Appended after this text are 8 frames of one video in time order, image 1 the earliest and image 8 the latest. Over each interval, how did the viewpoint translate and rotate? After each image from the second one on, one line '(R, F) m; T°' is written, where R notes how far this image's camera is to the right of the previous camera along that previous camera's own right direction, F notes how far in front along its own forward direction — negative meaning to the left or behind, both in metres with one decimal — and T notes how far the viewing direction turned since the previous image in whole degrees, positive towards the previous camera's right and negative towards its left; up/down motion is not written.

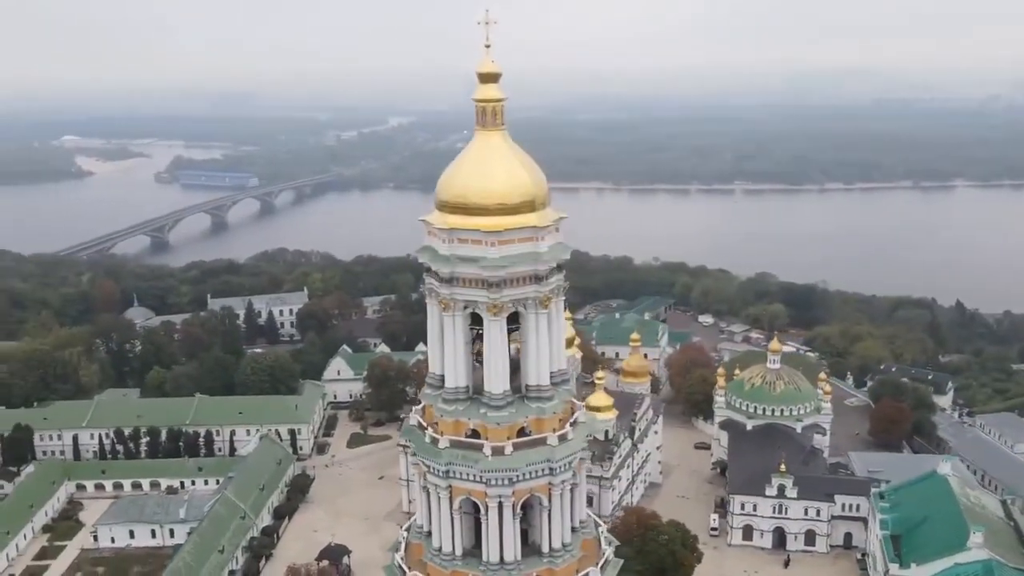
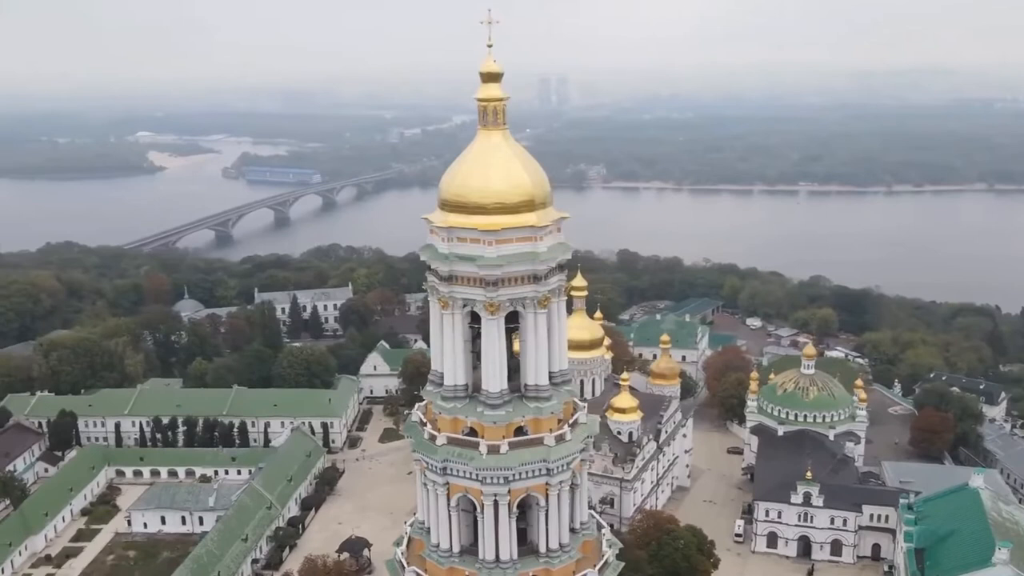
(+1.2, 0.0) m; -4°
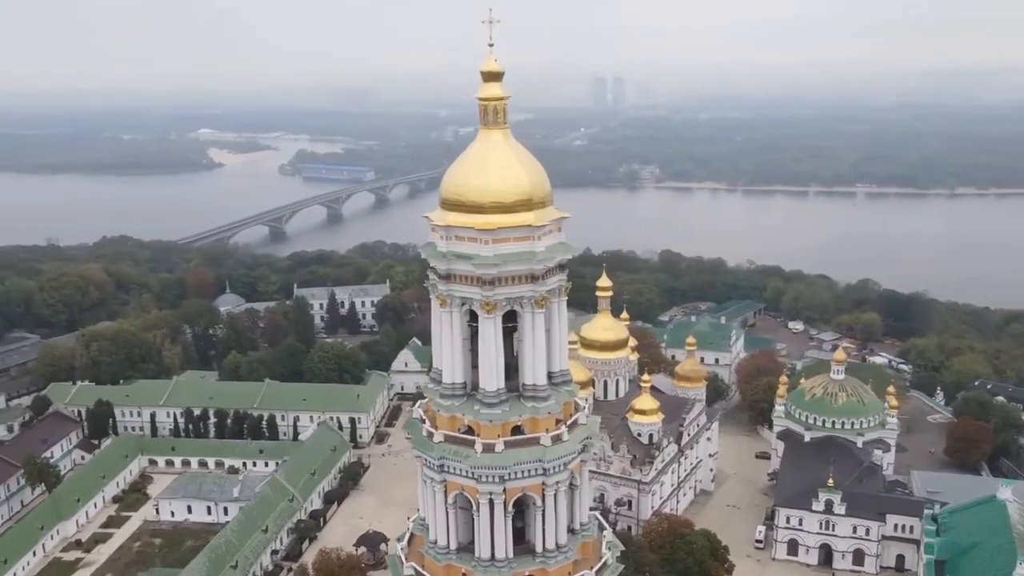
(+1.1, 0.0) m; -3°
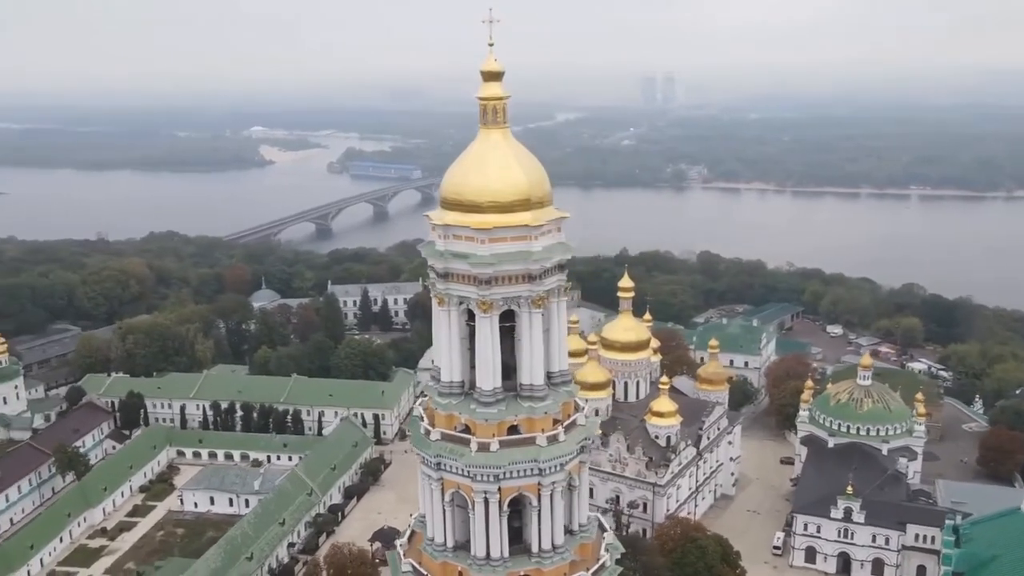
(+1.0, 0.0) m; -3°
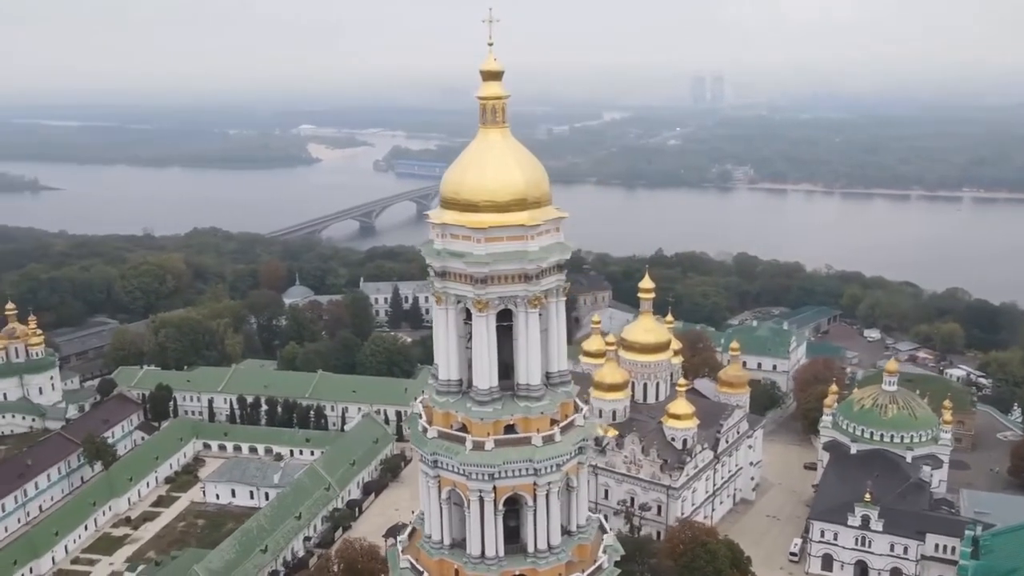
(+0.9, 0.0) m; -3°
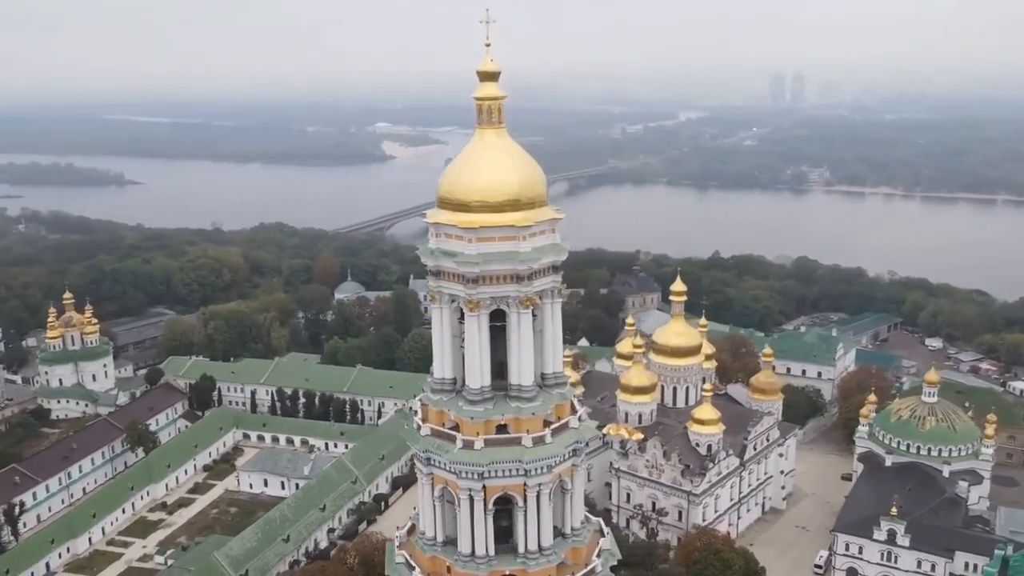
(+1.5, 0.0) m; -4°
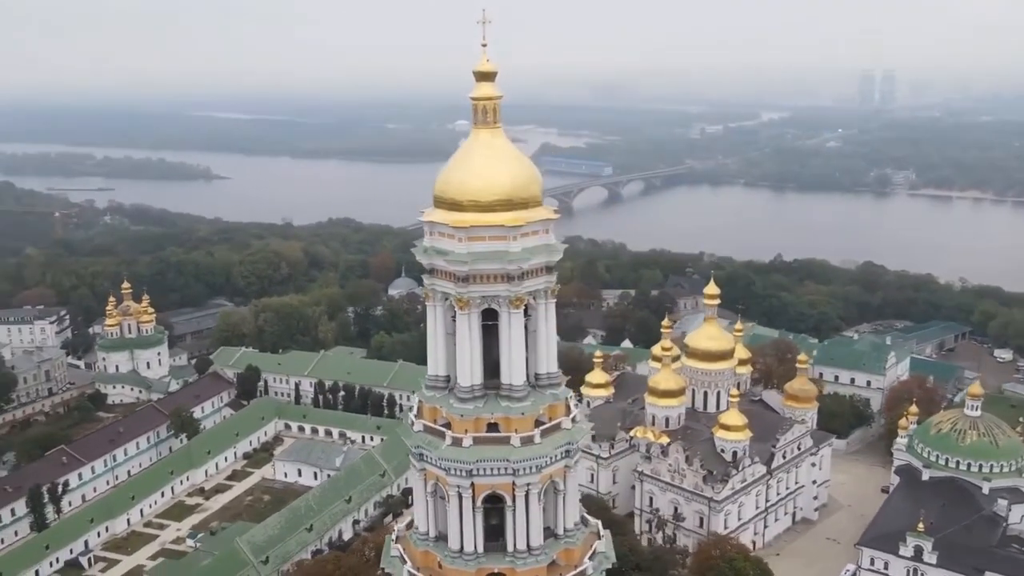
(+1.6, 0.0) m; -5°
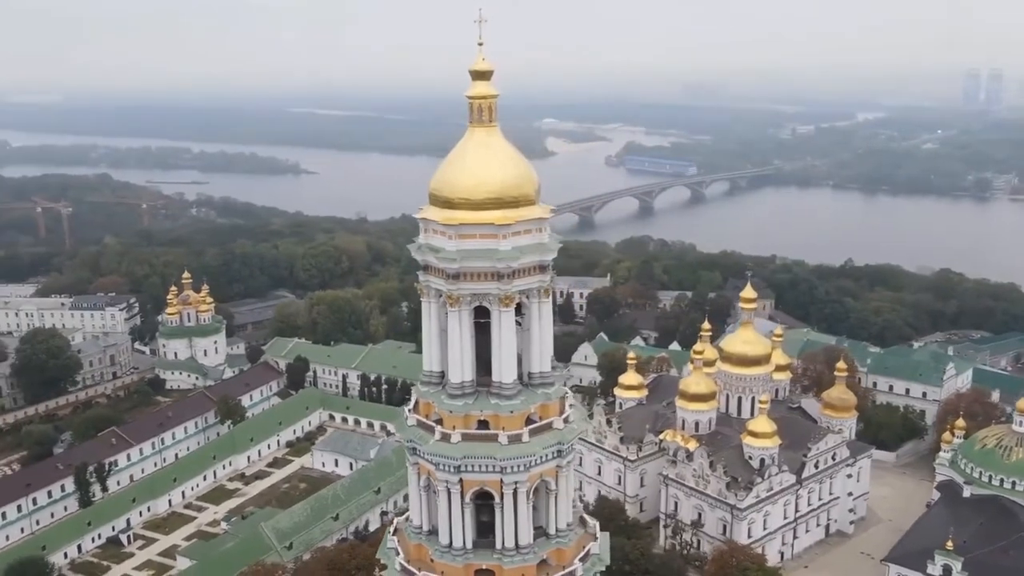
(+1.8, 0.0) m; -5°
